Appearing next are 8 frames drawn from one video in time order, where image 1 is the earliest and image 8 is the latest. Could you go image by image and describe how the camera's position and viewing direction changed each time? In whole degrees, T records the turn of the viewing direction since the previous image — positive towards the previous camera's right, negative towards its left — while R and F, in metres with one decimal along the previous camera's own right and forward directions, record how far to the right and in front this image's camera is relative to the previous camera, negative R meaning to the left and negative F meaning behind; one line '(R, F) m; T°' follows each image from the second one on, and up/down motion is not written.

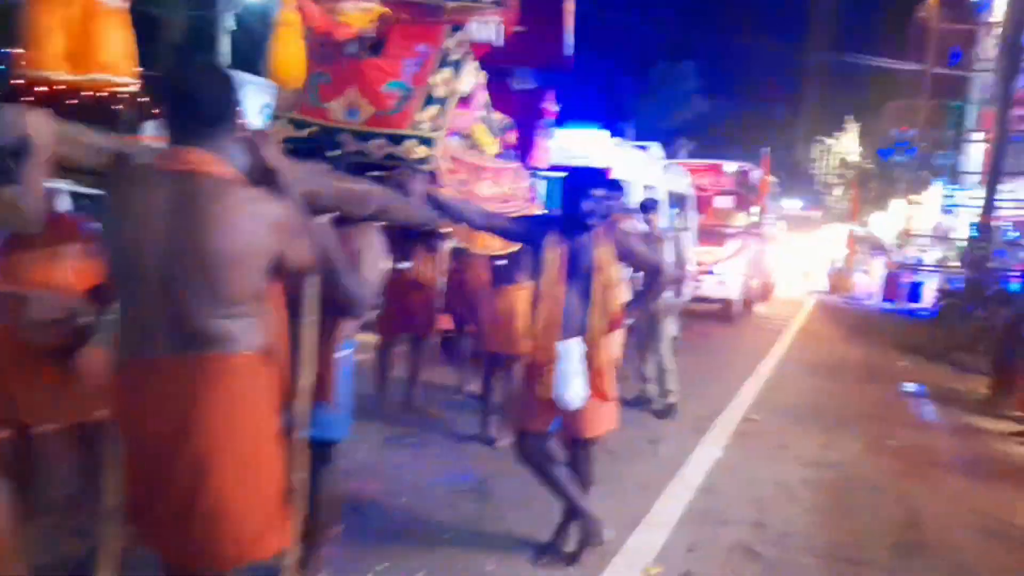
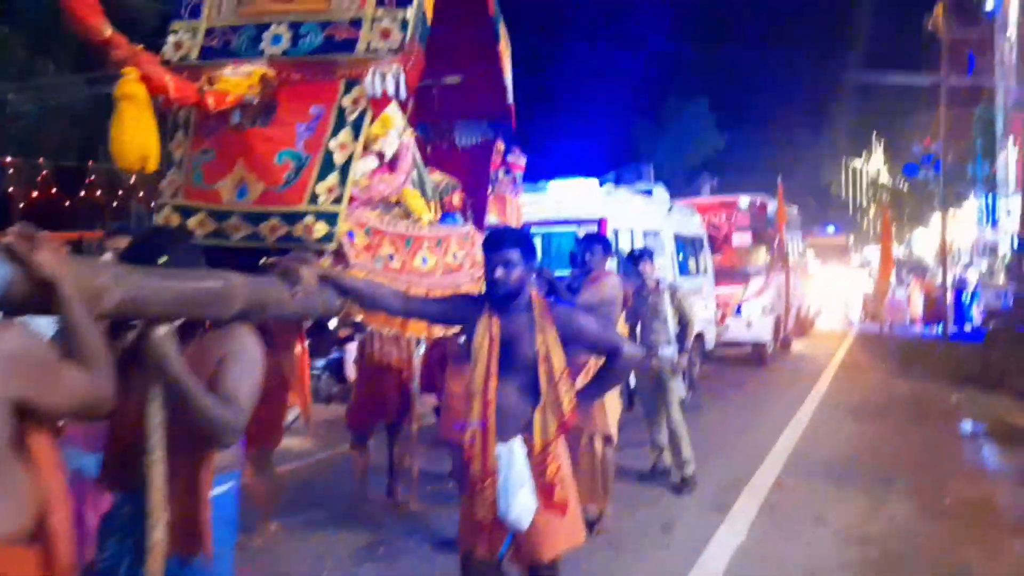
(+0.6, +0.8) m; -3°
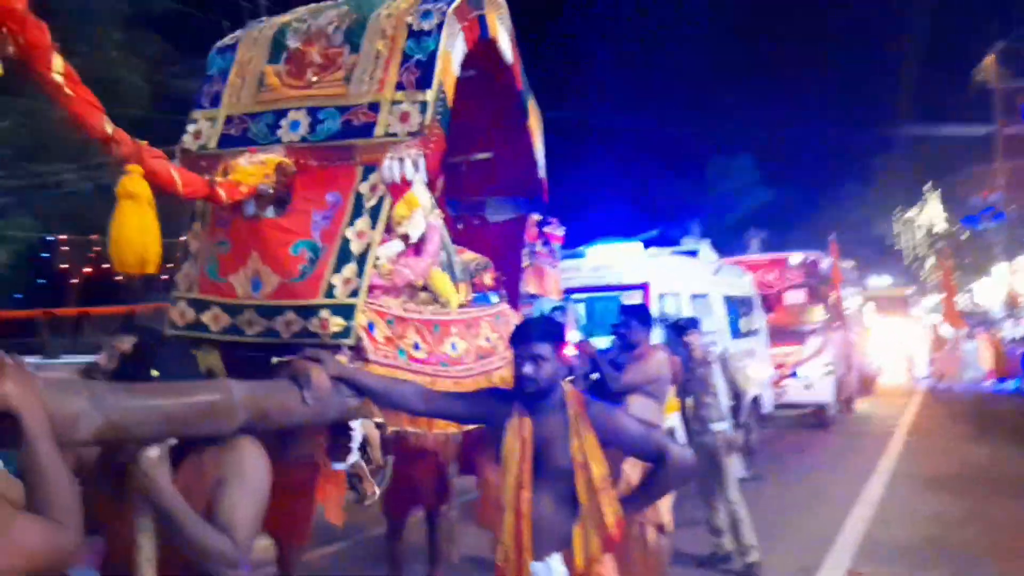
(+0.1, +0.3) m; -4°
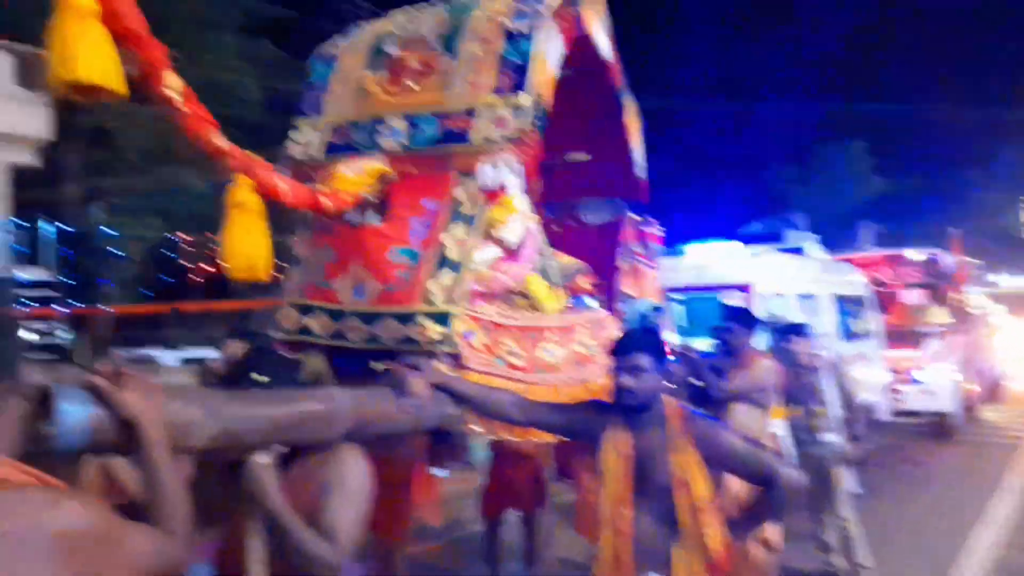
(0.0, +0.1) m; -7°
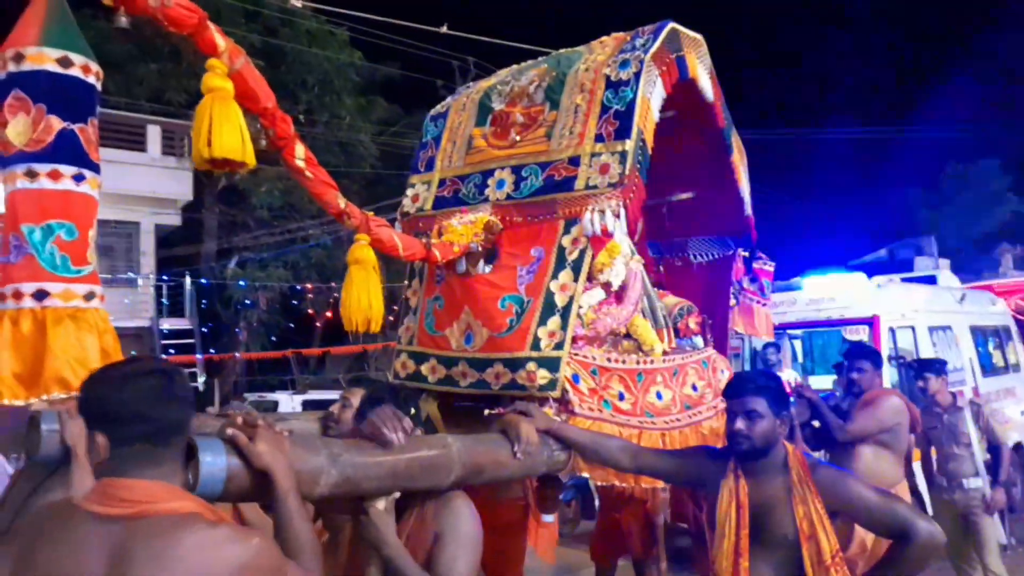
(0.0, -0.1) m; -8°
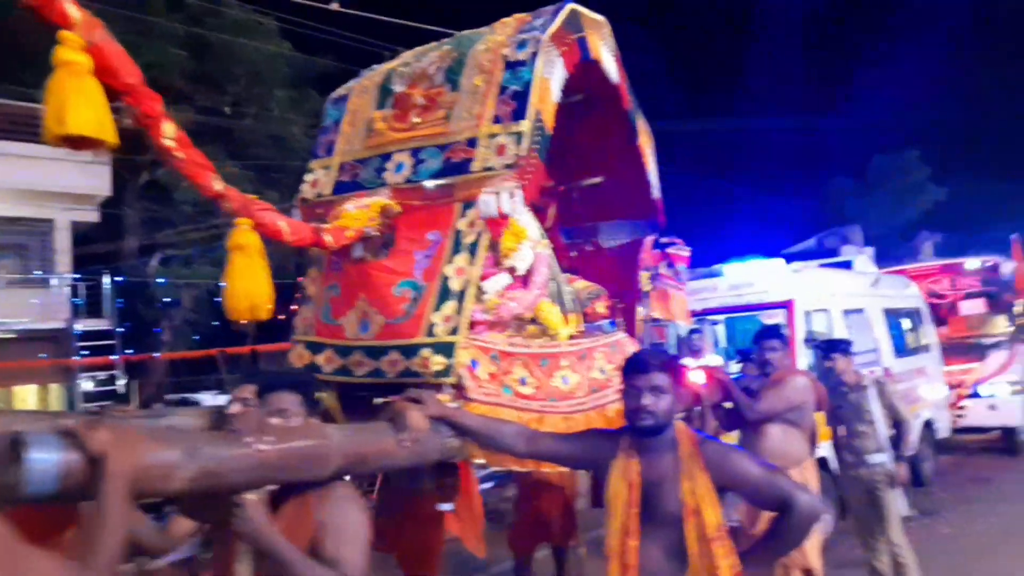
(+0.2, +0.1) m; +4°
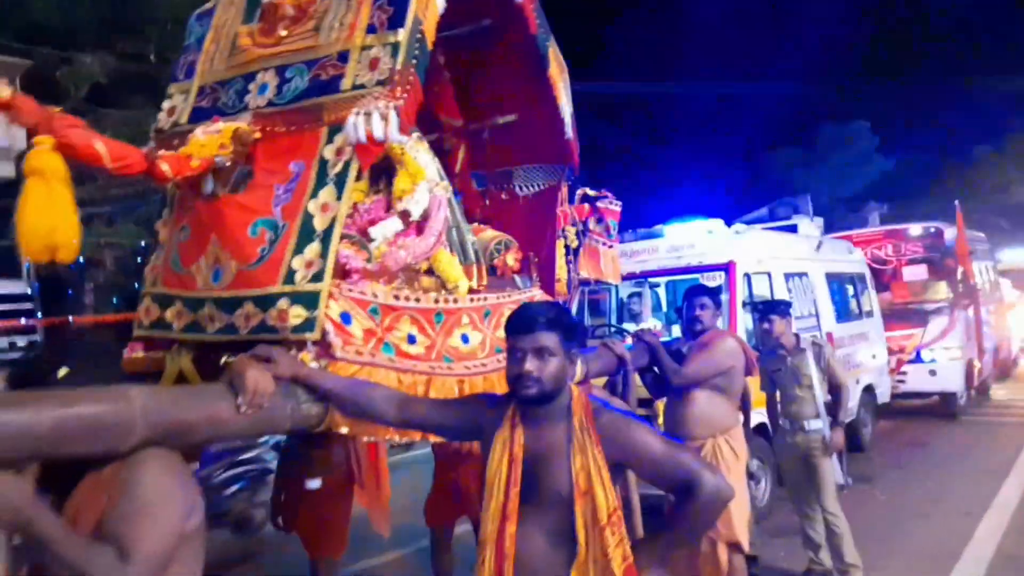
(+0.3, +0.5) m; +3°
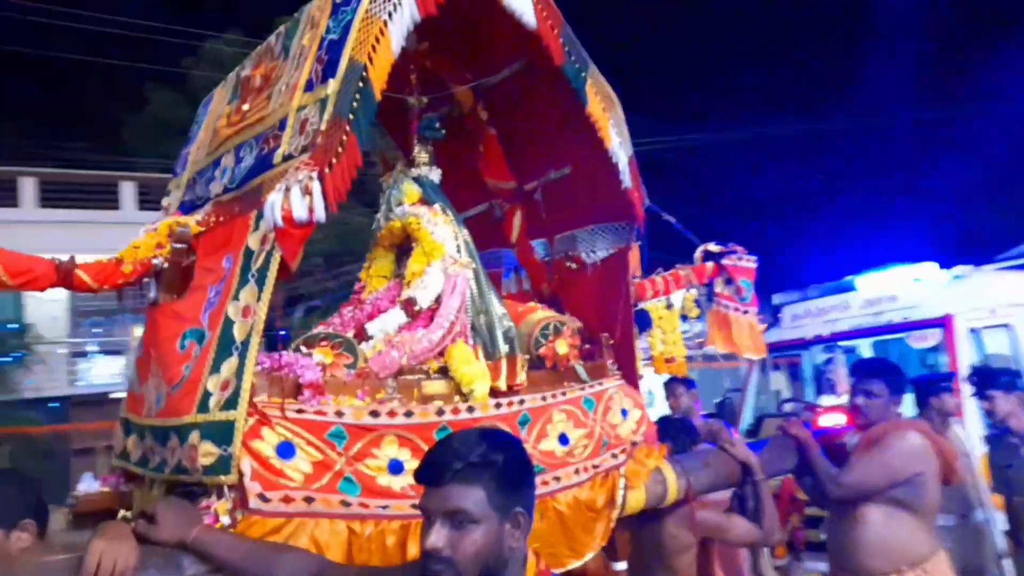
(+0.8, +1.0) m; -17°
